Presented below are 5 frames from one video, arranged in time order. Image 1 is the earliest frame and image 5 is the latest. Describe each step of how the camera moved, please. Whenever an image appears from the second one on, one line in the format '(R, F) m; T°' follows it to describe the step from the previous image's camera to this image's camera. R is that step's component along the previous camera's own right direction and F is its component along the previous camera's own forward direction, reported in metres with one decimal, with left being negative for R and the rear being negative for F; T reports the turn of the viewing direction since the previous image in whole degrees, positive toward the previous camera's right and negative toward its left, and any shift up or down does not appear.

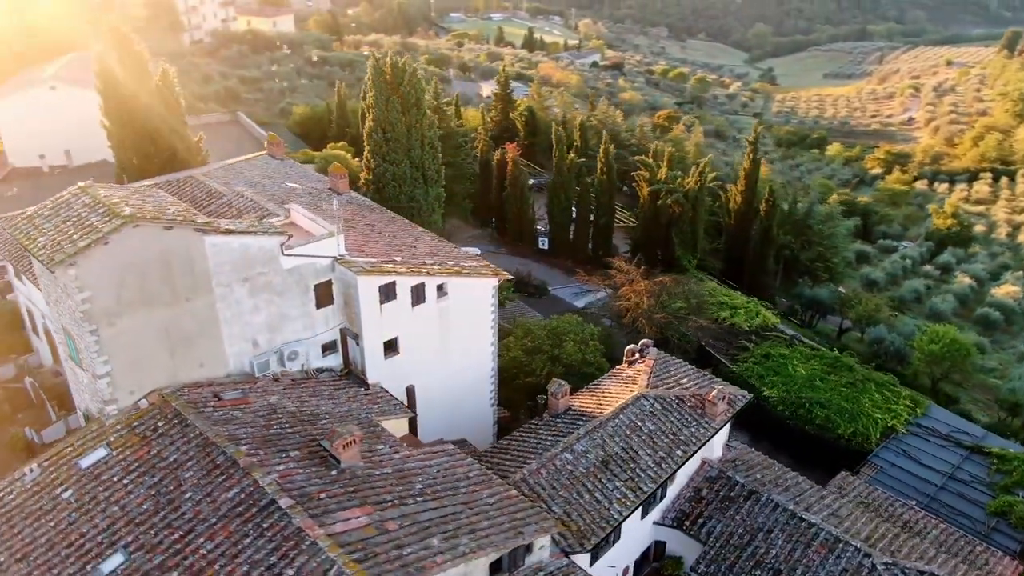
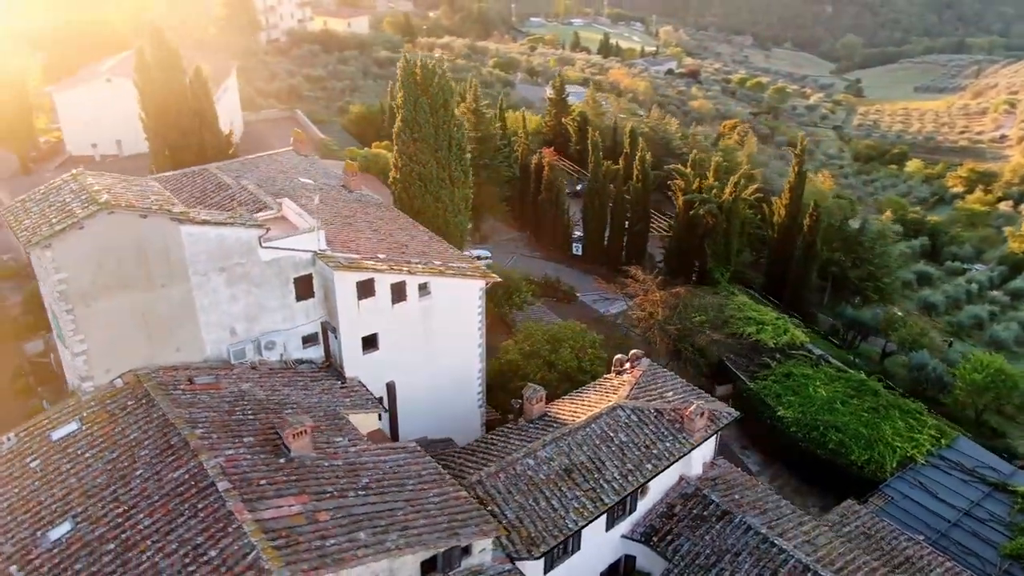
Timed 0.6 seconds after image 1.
(+2.4, +0.1) m; -5°
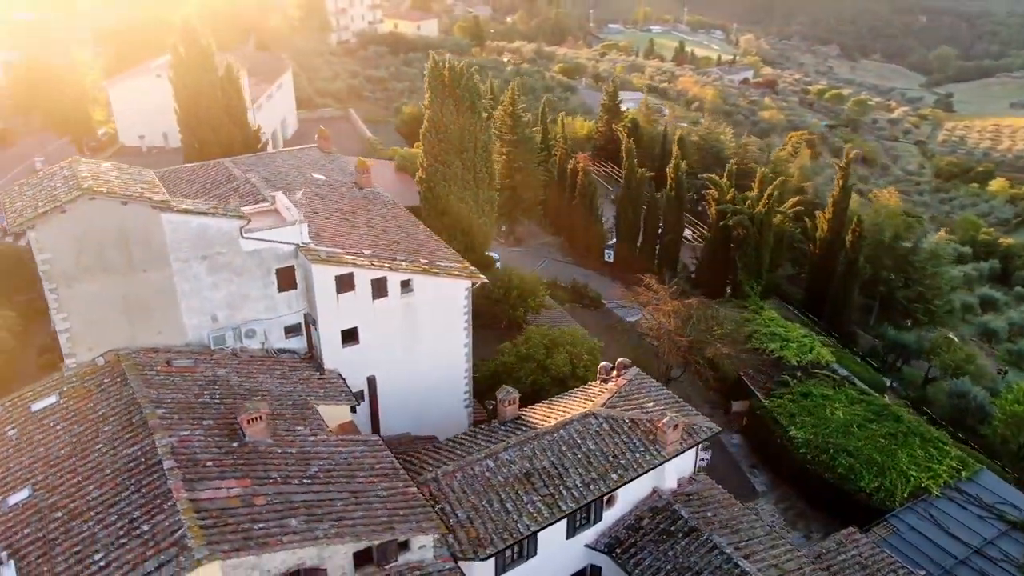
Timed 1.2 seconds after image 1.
(+2.4, +0.1) m; -5°
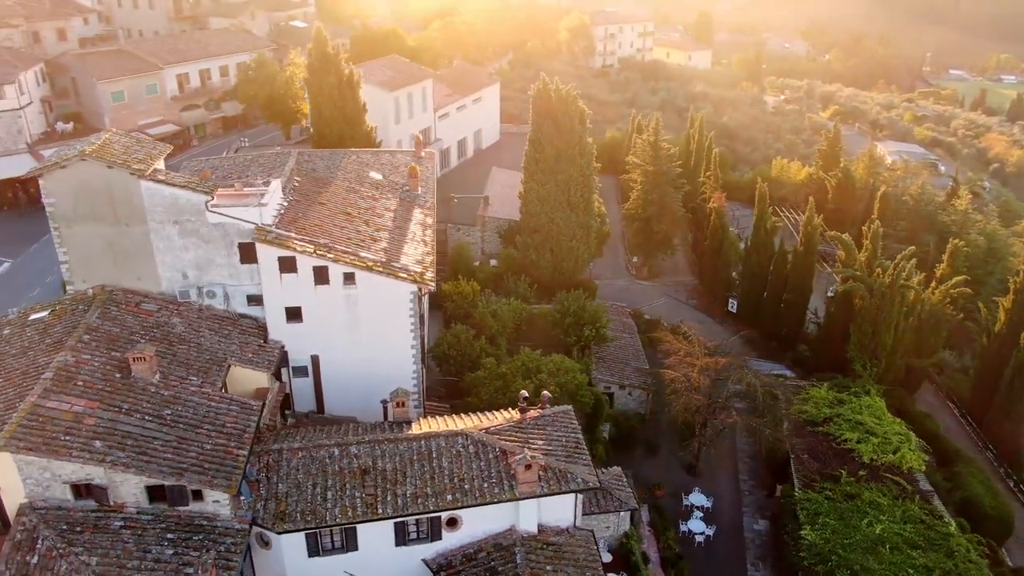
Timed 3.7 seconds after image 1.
(+9.9, +1.7) m; -21°
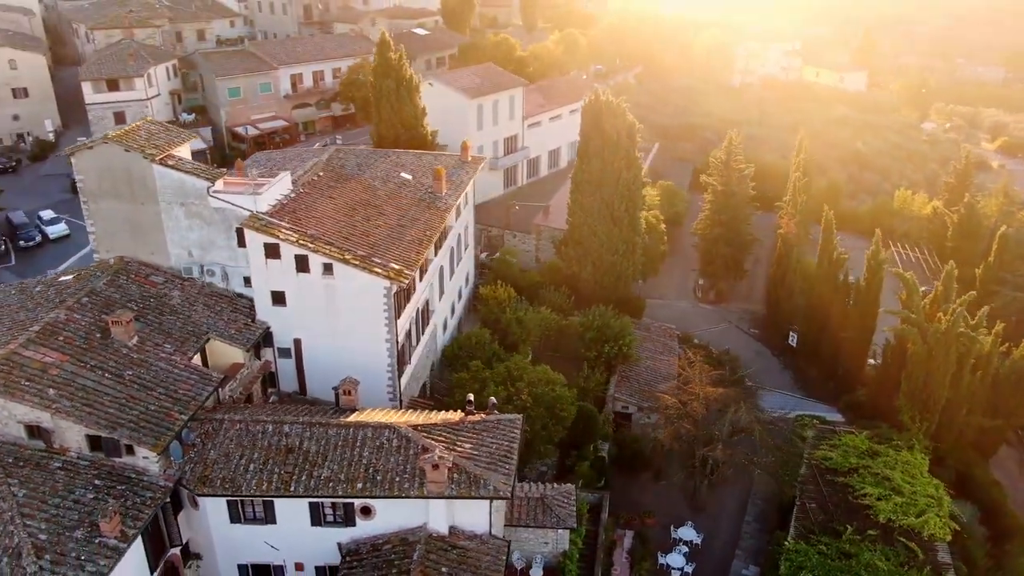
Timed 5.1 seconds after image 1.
(+5.6, +0.4) m; -12°
